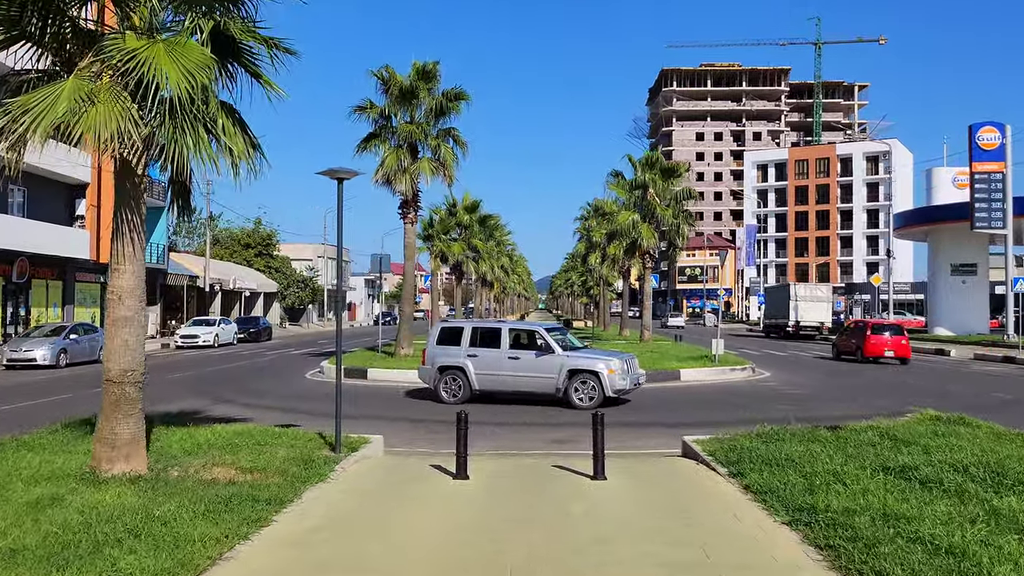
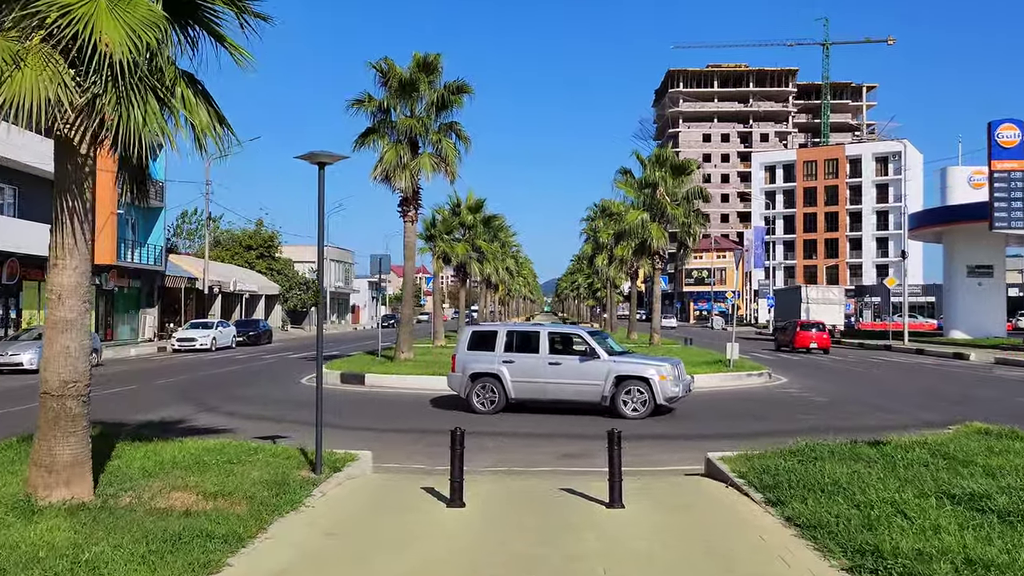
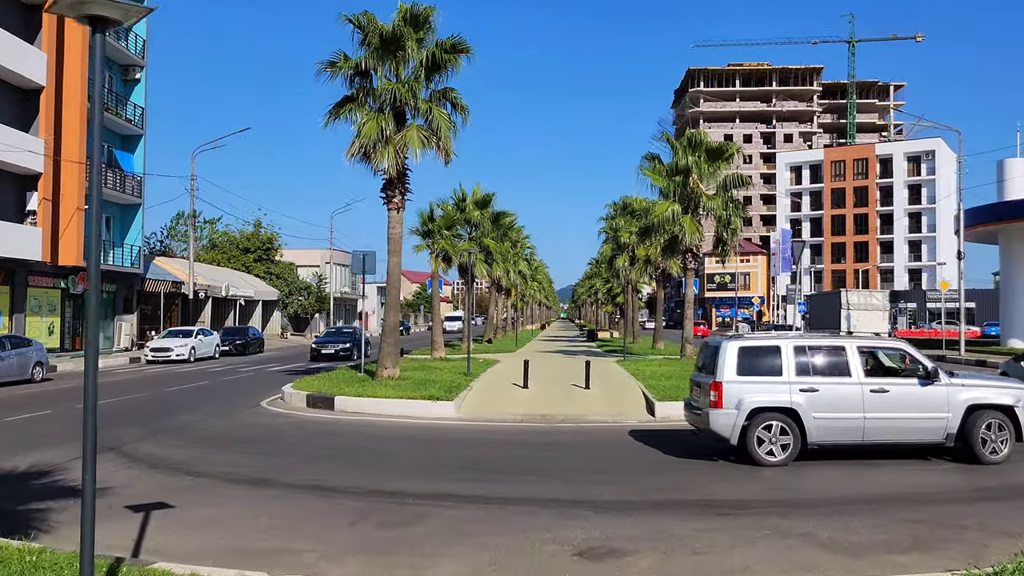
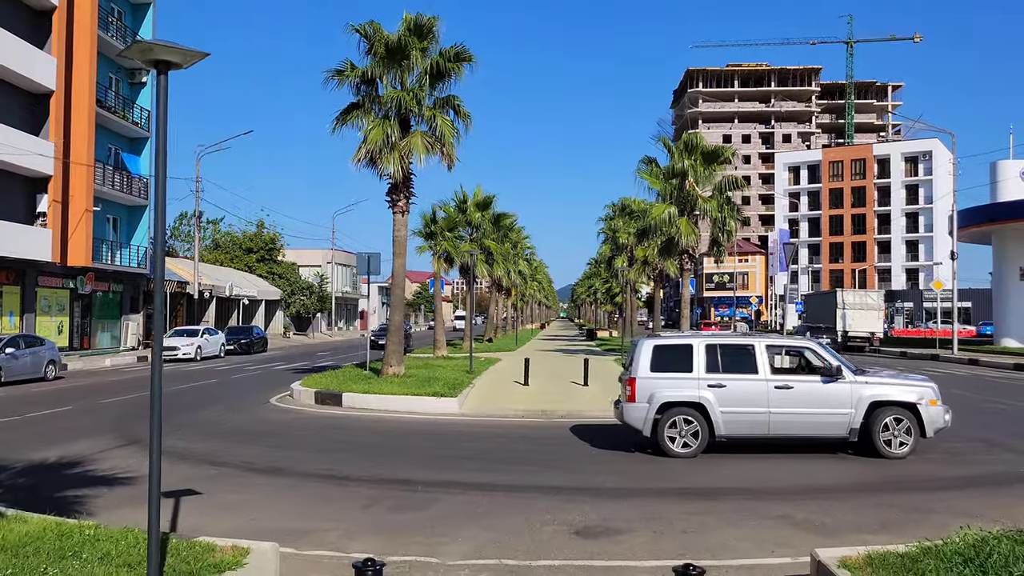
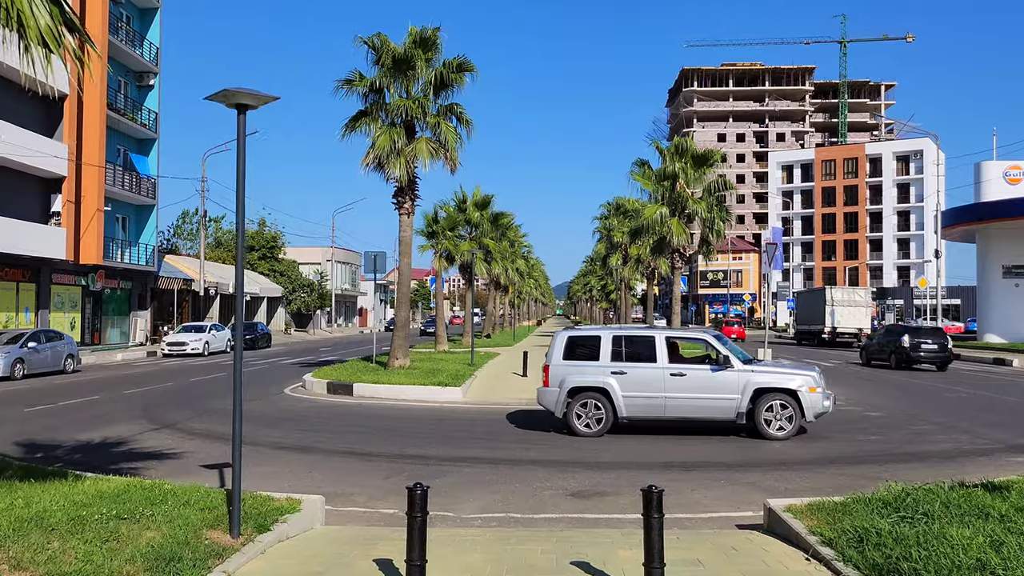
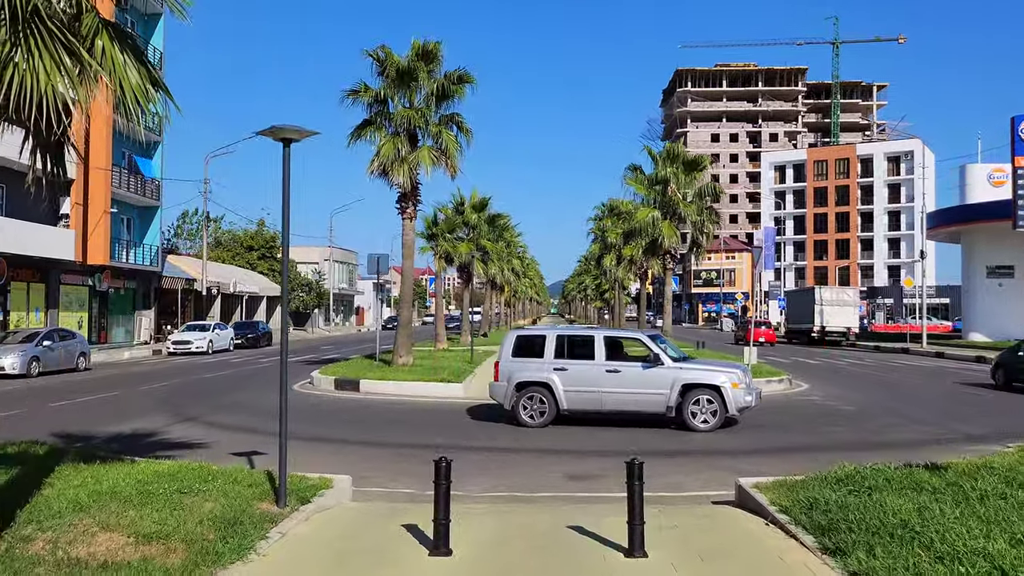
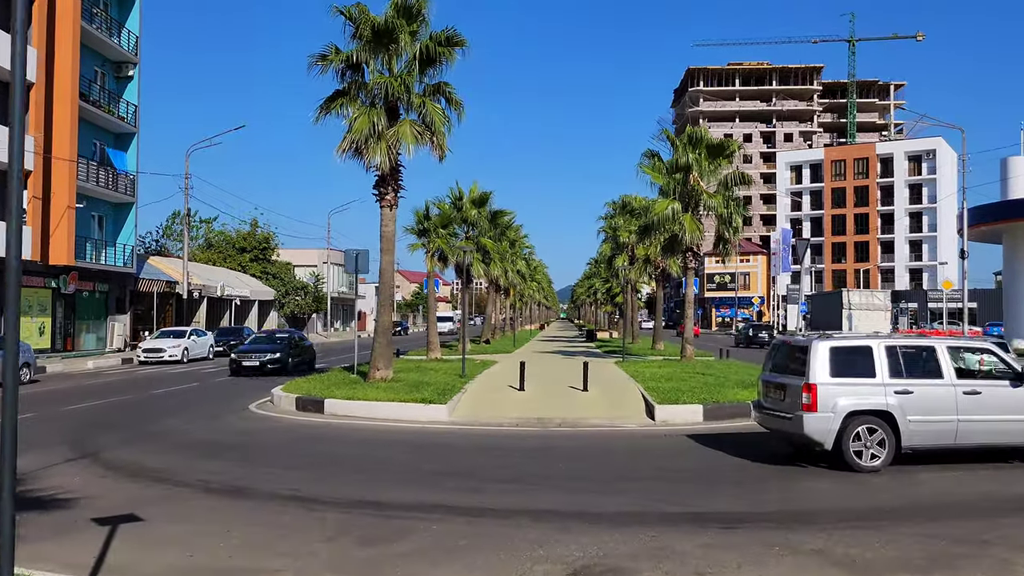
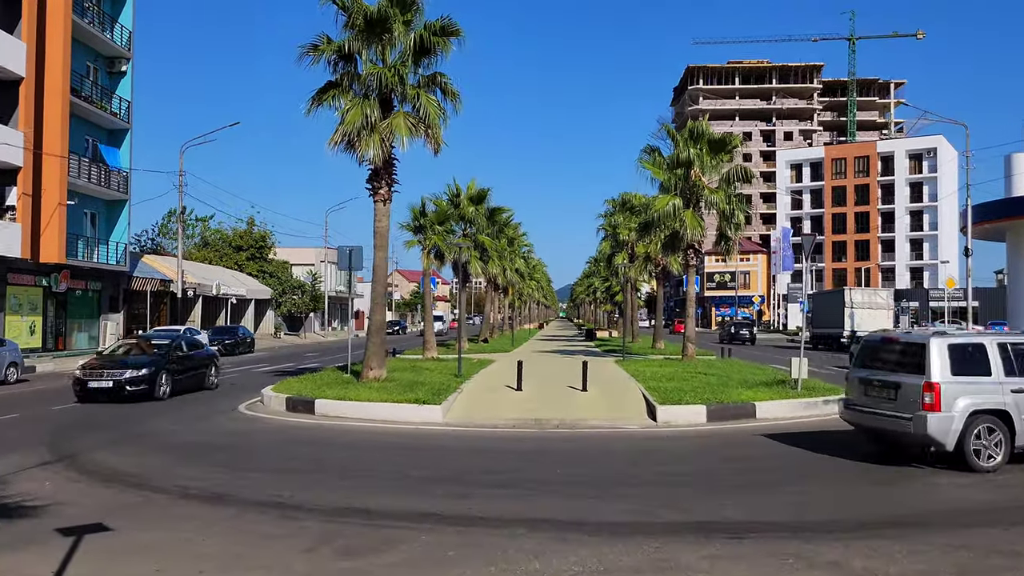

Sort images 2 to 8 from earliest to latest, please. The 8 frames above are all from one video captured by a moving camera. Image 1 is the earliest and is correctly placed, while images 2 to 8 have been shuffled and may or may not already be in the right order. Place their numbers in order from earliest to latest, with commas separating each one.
2, 6, 5, 4, 3, 7, 8
